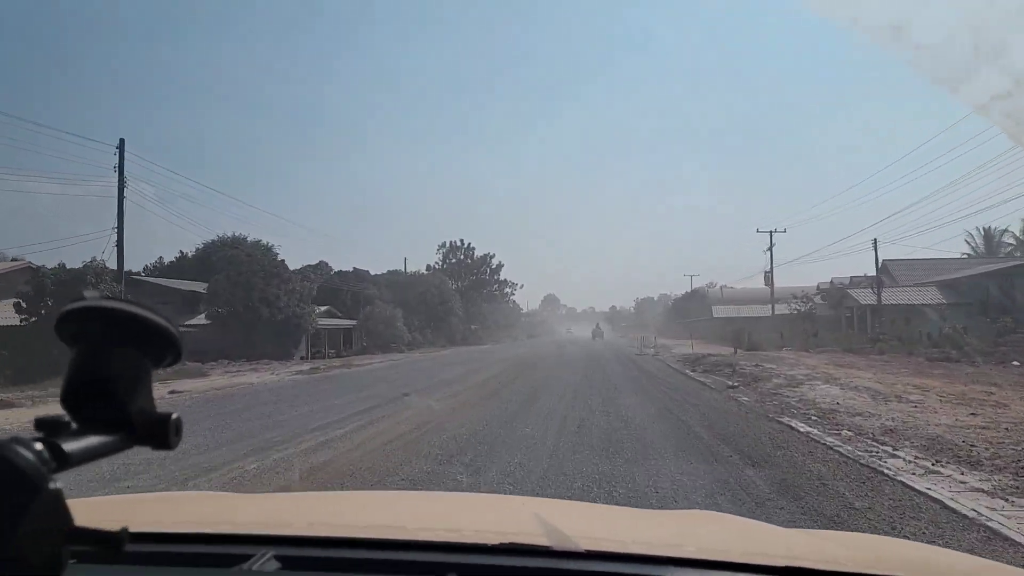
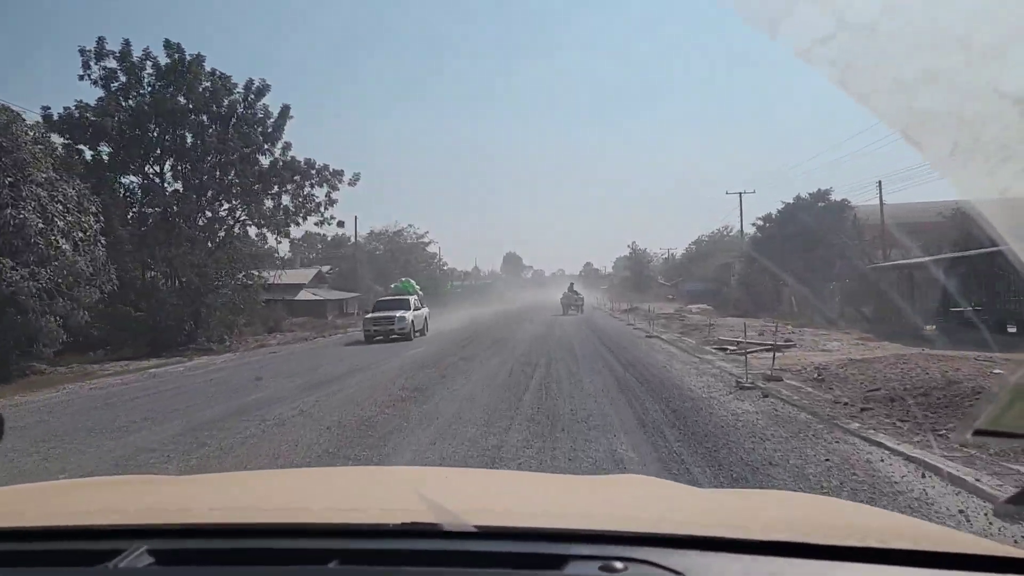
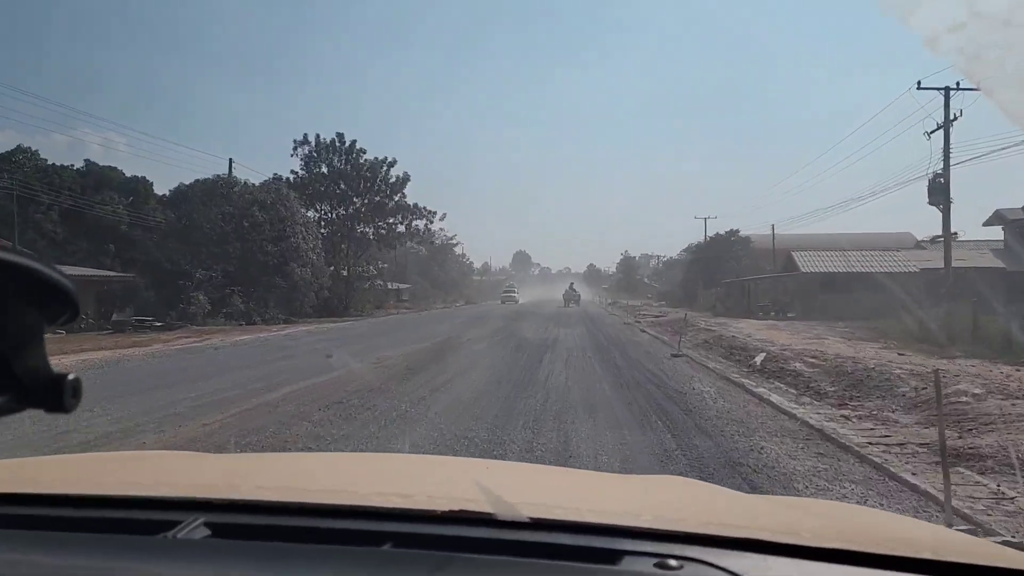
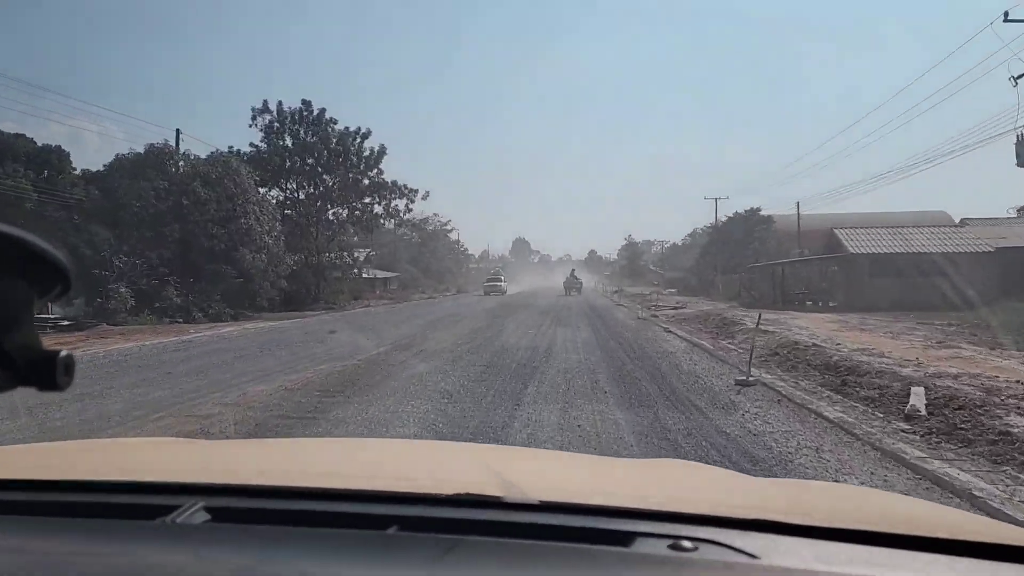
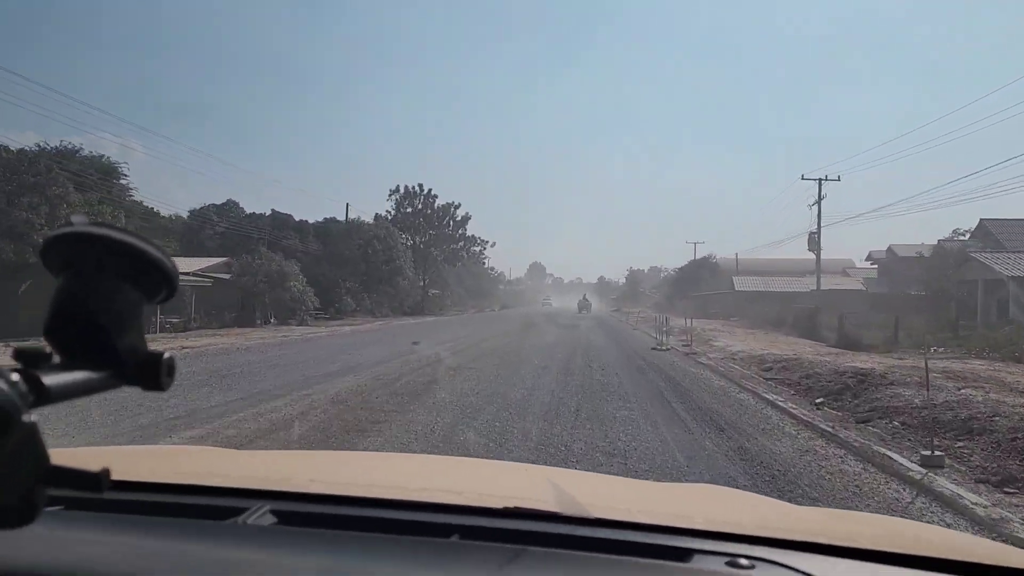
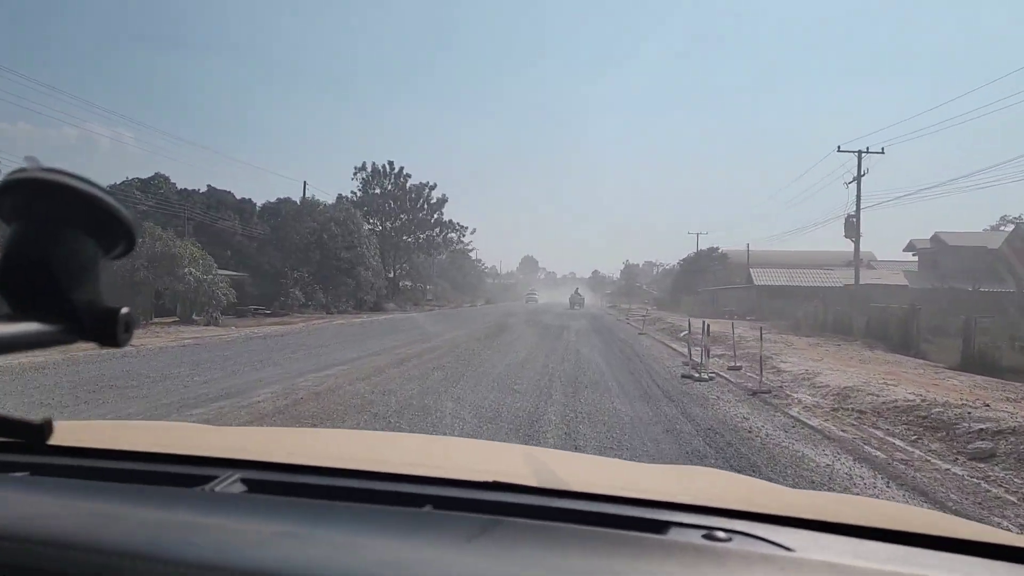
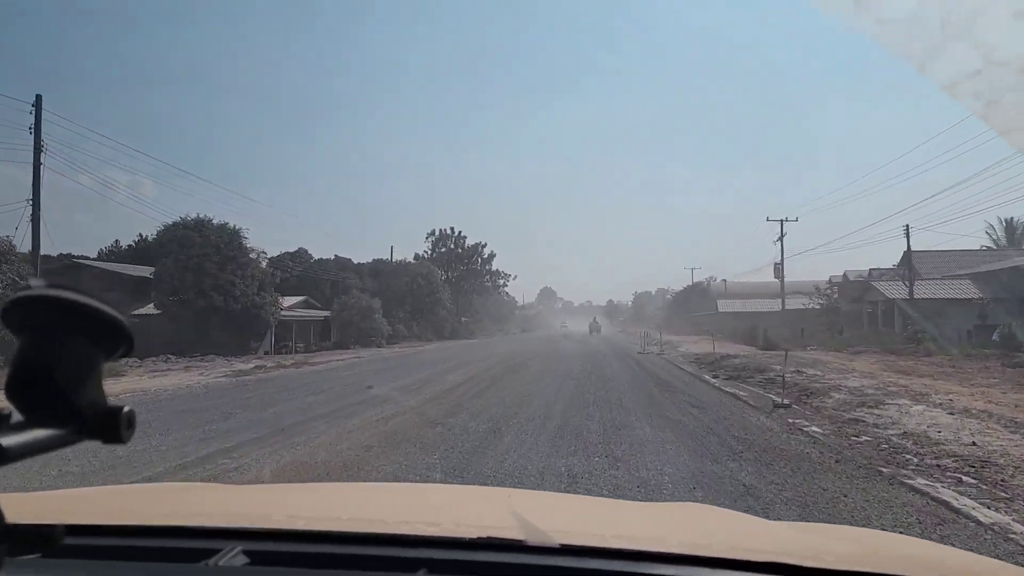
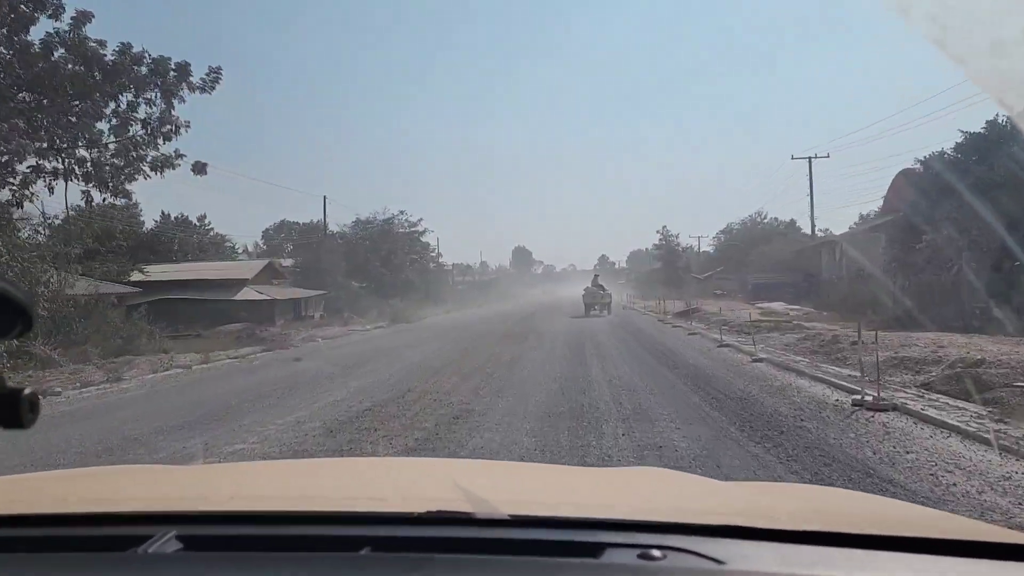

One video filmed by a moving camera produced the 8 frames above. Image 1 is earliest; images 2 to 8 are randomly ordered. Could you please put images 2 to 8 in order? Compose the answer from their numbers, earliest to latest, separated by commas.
7, 5, 6, 3, 4, 2, 8
